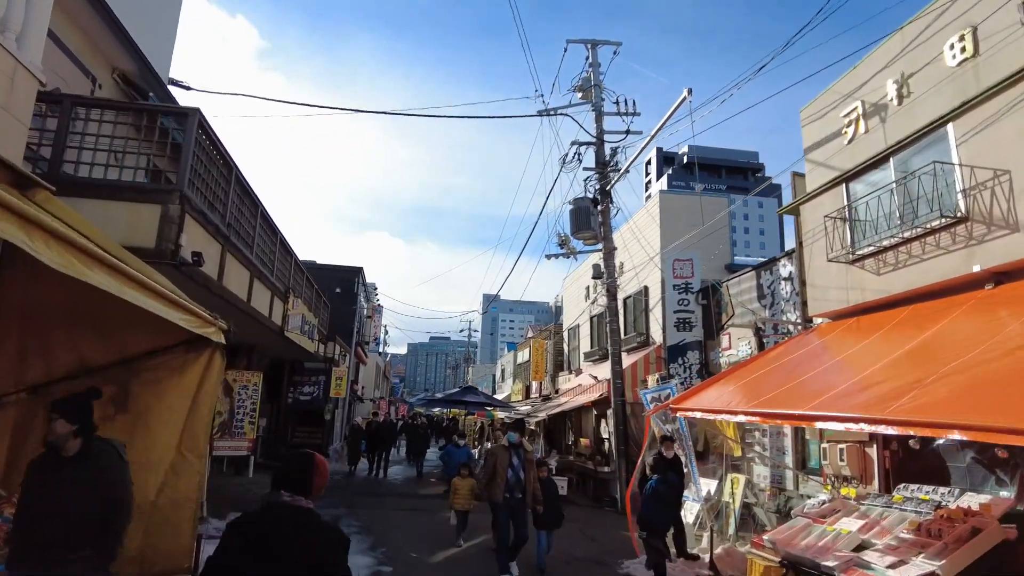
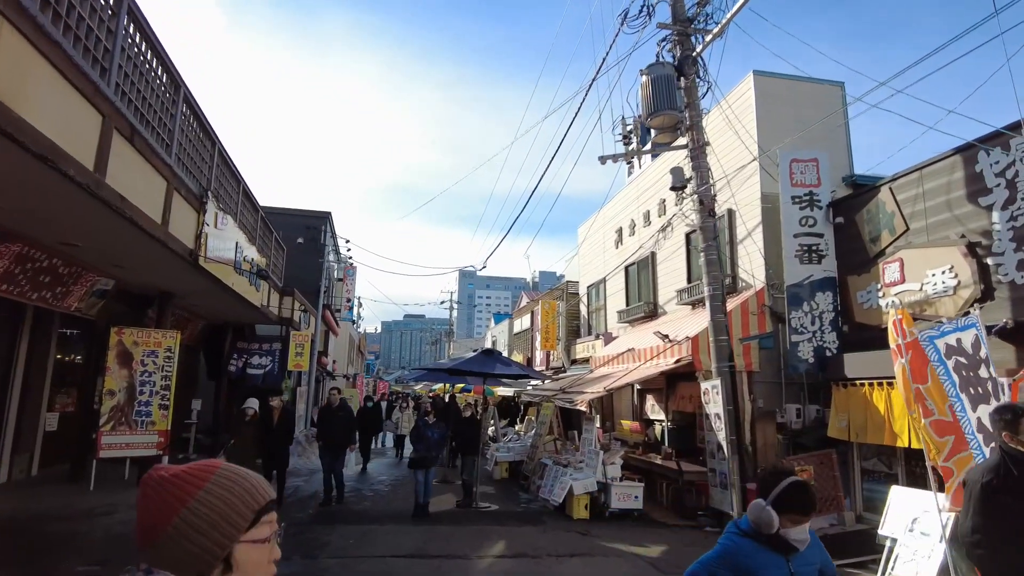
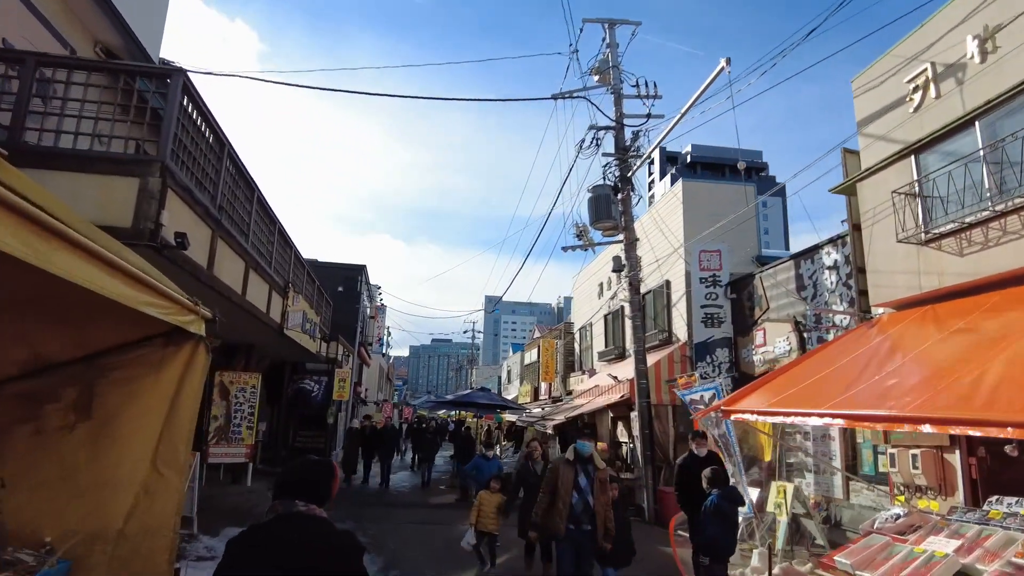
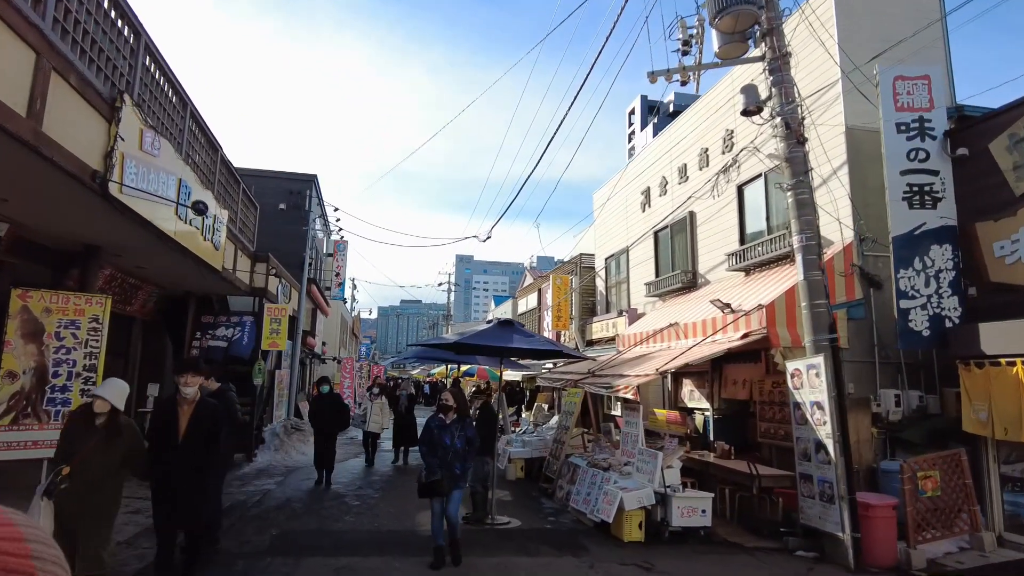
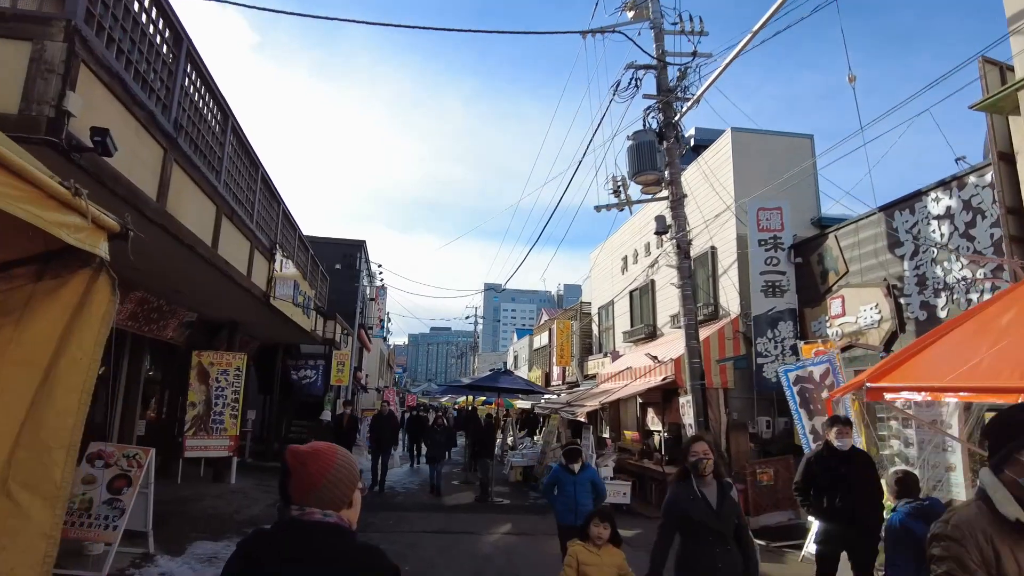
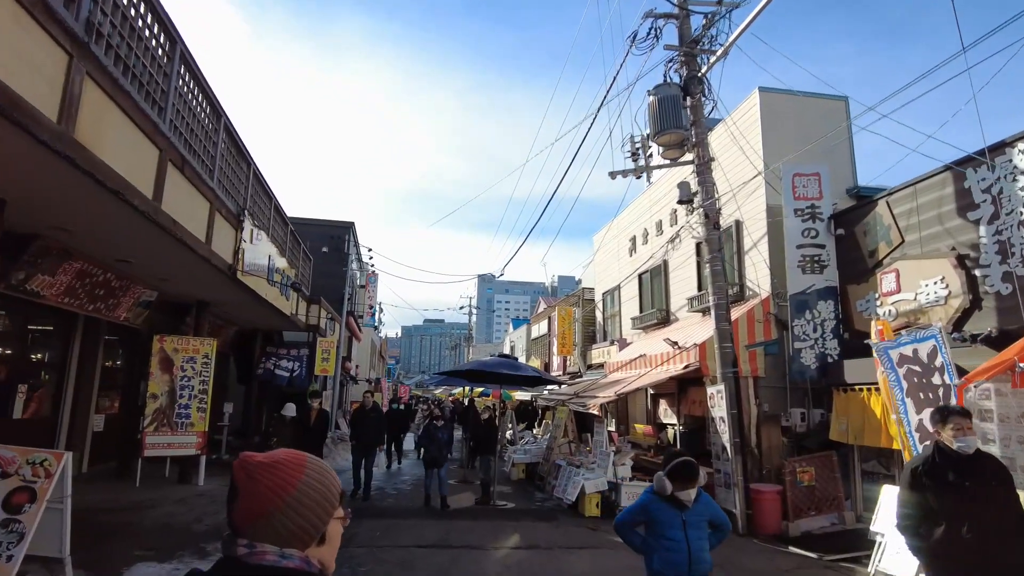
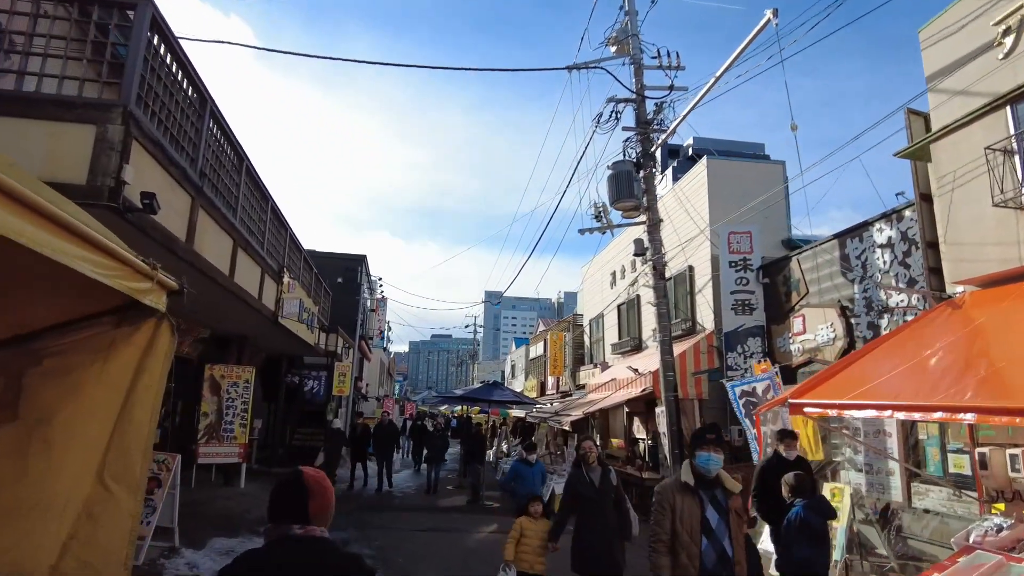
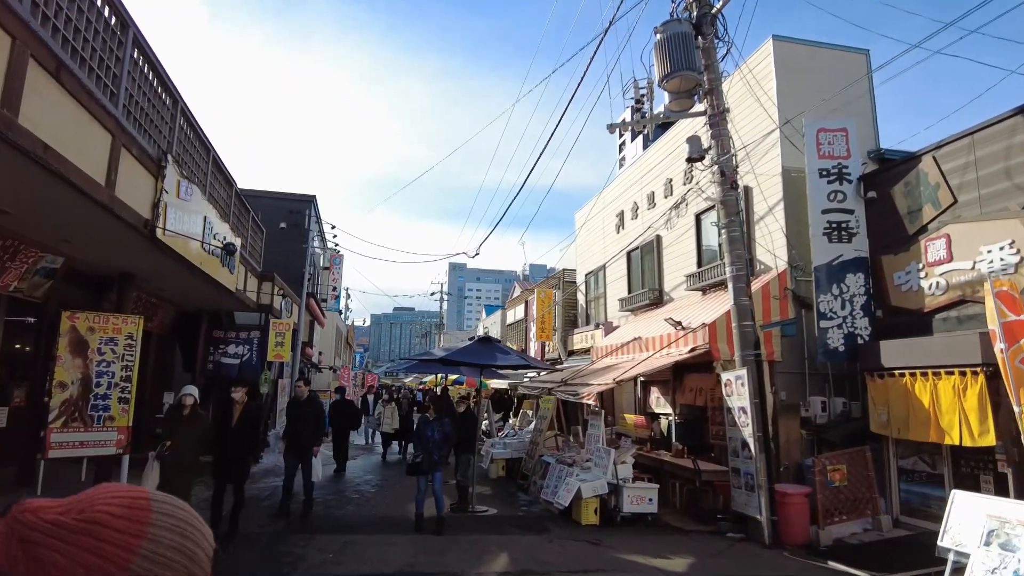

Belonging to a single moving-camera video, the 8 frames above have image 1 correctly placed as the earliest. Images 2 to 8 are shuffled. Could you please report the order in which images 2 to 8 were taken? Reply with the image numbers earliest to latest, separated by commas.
3, 7, 5, 6, 2, 8, 4
